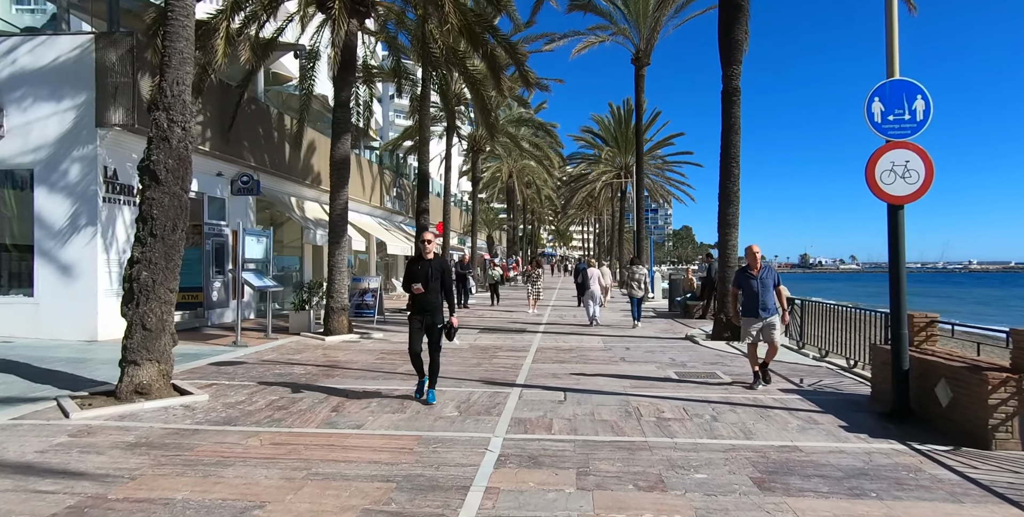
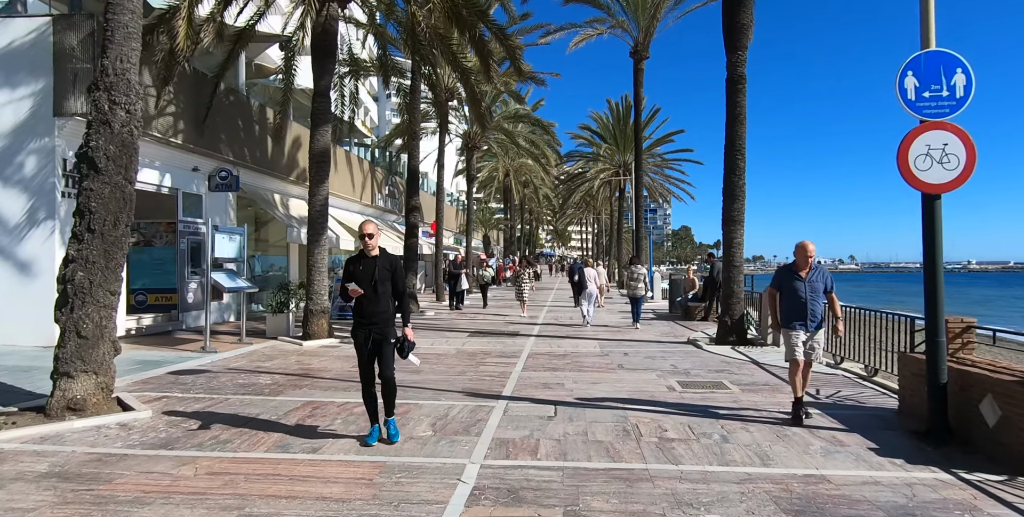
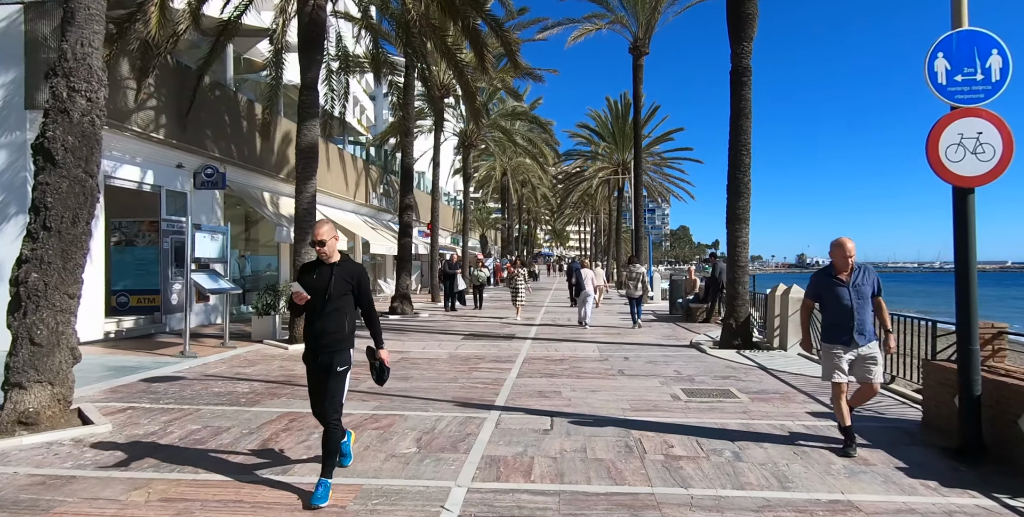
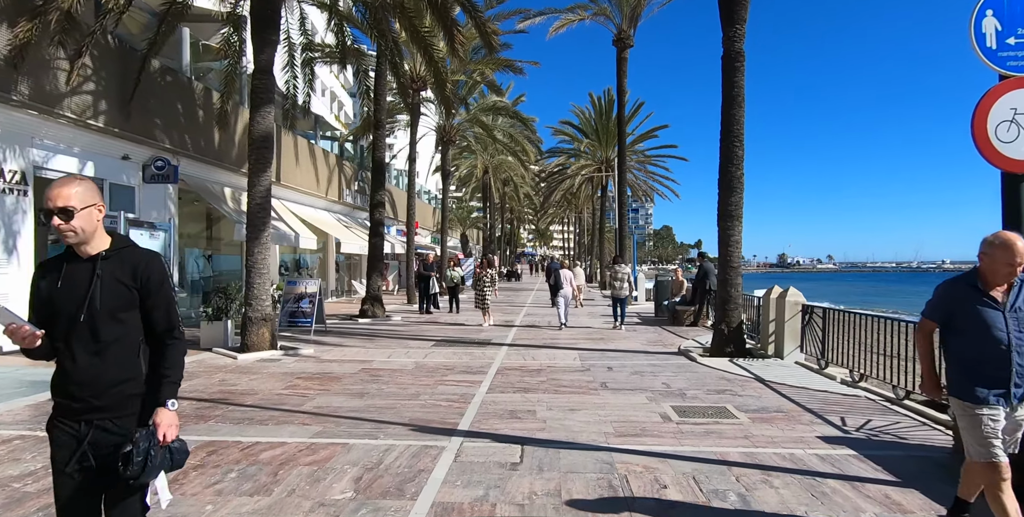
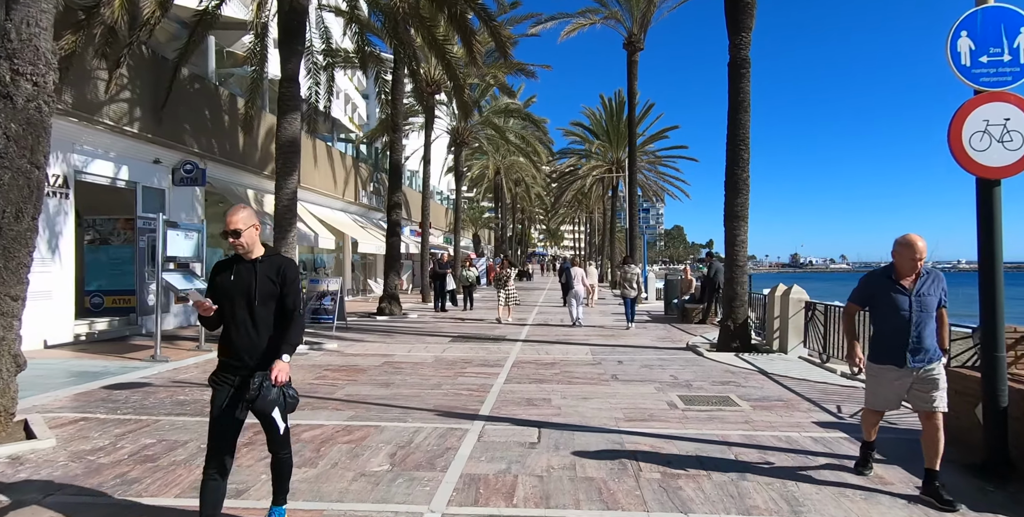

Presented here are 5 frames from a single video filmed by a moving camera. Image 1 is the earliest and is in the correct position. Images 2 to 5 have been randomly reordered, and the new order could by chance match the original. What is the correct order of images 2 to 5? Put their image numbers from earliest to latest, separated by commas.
2, 3, 5, 4
